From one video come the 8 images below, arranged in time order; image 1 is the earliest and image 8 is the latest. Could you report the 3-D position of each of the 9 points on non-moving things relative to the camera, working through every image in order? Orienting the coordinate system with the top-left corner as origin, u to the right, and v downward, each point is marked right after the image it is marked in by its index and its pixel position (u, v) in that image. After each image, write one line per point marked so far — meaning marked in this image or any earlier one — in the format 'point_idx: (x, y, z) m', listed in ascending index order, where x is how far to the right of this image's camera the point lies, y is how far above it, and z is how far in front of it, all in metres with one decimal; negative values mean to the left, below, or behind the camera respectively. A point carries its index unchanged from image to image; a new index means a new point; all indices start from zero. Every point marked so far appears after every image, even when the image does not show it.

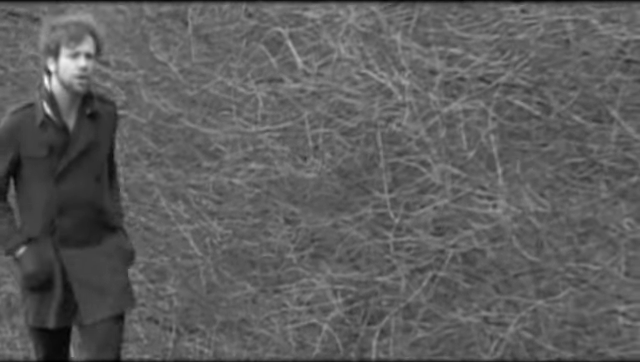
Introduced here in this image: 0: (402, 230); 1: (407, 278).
0: (+0.2, -0.1, +5.7) m
1: (+0.2, -0.2, +5.6) m
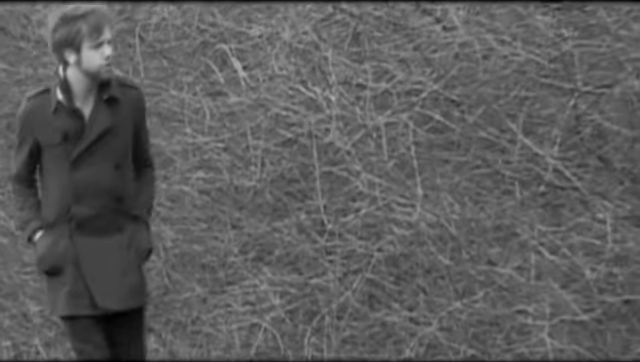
0: (0.0, -0.1, +6.0) m
1: (+0.1, -0.3, +6.0) m
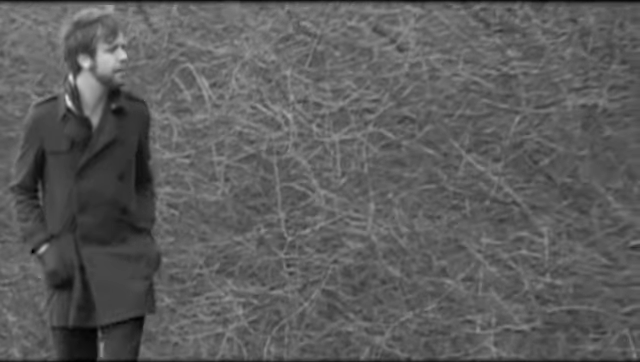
0: (-0.1, -0.2, +6.3) m
1: (-0.1, -0.3, +6.3) m
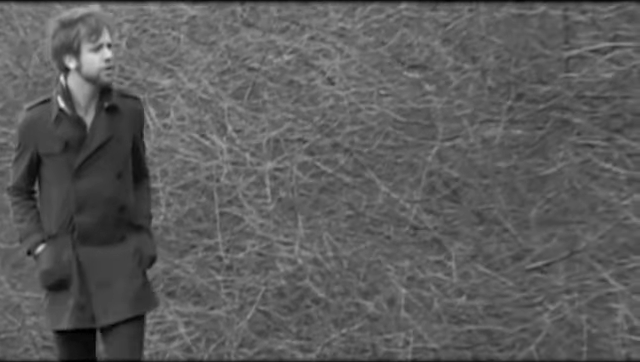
0: (-0.3, -0.3, +6.6) m
1: (-0.2, -0.4, +6.6) m
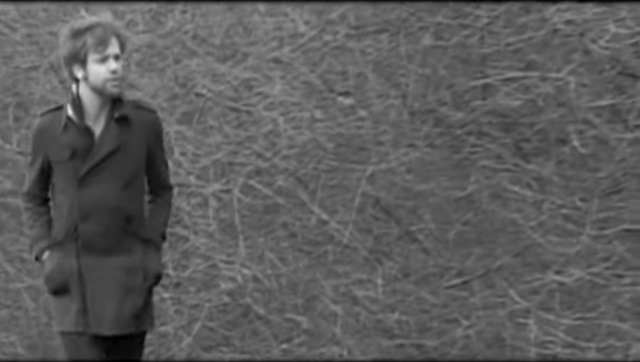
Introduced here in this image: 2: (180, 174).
0: (-0.4, -0.3, +6.9) m
1: (-0.4, -0.4, +6.9) m
2: (-0.4, 0.0, +6.9) m
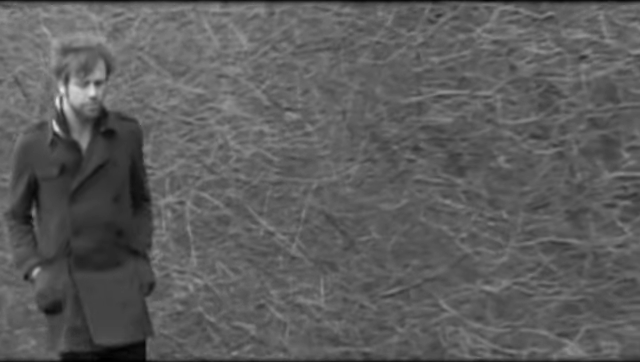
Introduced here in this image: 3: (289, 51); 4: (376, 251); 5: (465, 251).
0: (-0.6, -0.4, +7.2) m
1: (-0.6, -0.5, +7.2) m
2: (-0.6, 0.0, +7.2) m
3: (-0.1, +0.4, +6.5) m
4: (+0.2, -0.2, +6.6) m
5: (+0.4, -0.2, +6.2) m
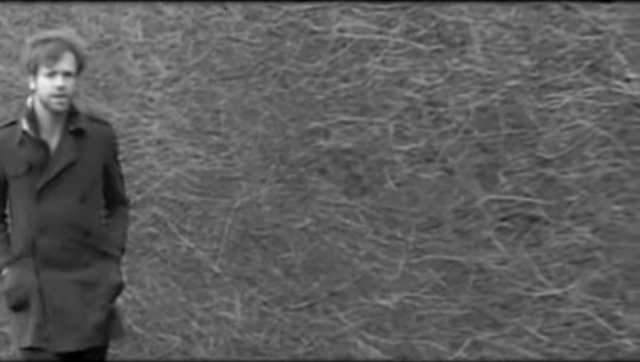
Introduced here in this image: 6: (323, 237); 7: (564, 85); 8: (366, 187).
0: (-0.8, -0.4, +7.6) m
1: (-0.8, -0.5, +7.6) m
2: (-0.8, -0.1, +7.6) m
3: (-0.3, +0.3, +6.9) m
4: (-0.1, -0.3, +7.0) m
5: (+0.1, -0.2, +6.6) m
6: (0.0, -0.2, +6.7) m
7: (+0.6, +0.2, +5.9) m
8: (+0.1, 0.0, +6.6) m
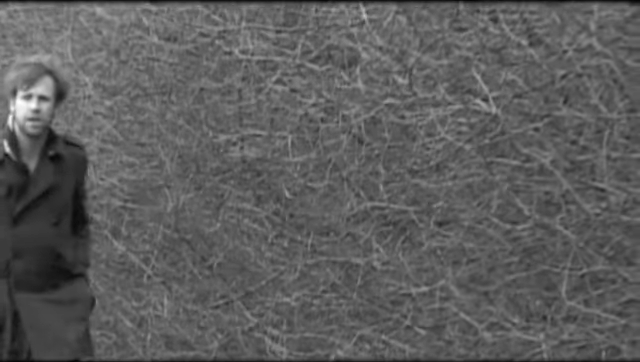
0: (-1.1, -0.5, +8.2) m
1: (-1.1, -0.6, +8.2) m
2: (-1.1, -0.1, +8.2) m
3: (-0.6, +0.3, +7.5) m
4: (-0.4, -0.3, +7.6) m
5: (-0.1, -0.3, +7.2) m
6: (-0.3, -0.2, +7.2) m
7: (+0.3, +0.2, +6.5) m
8: (-0.1, 0.0, +7.2) m
